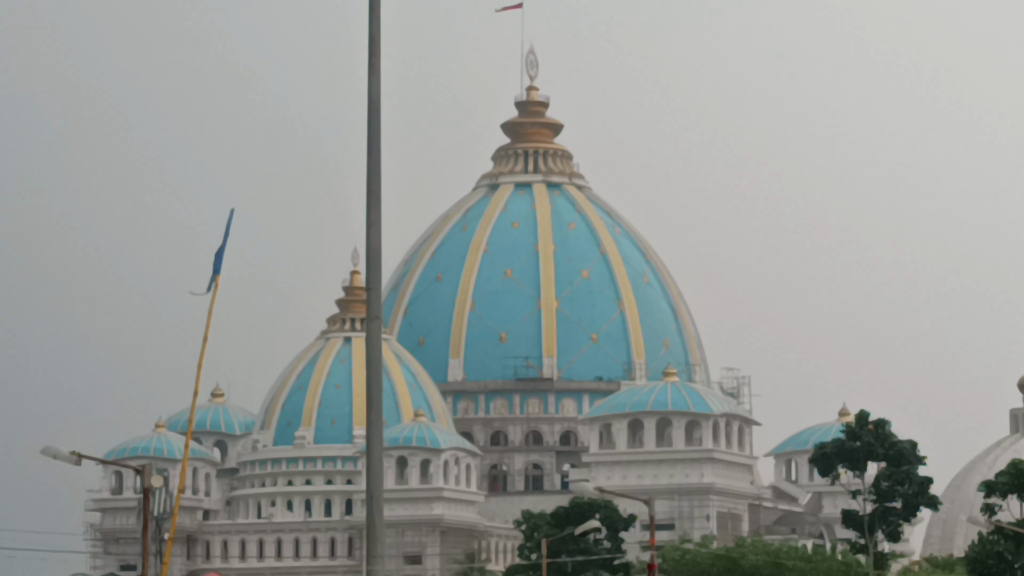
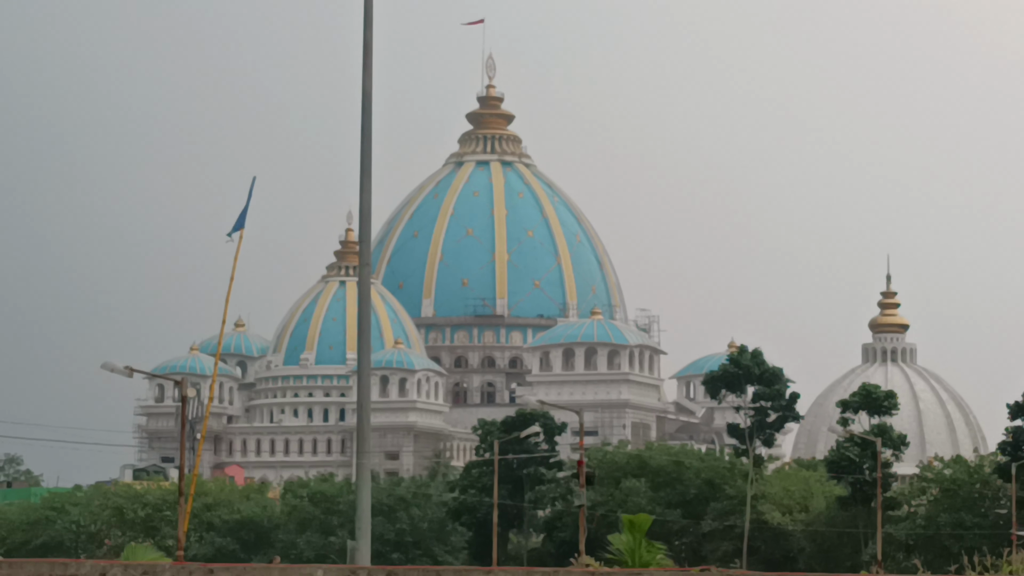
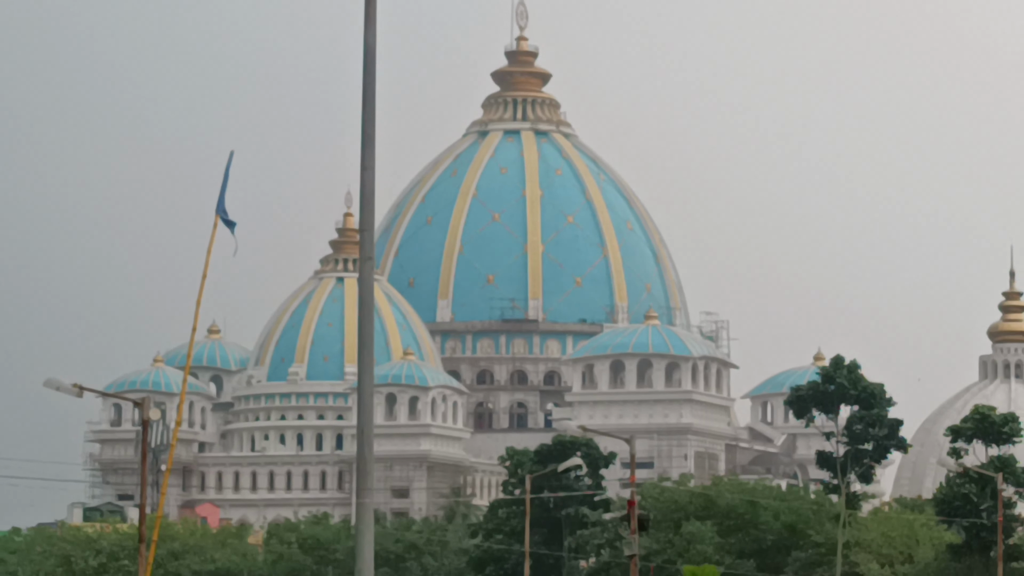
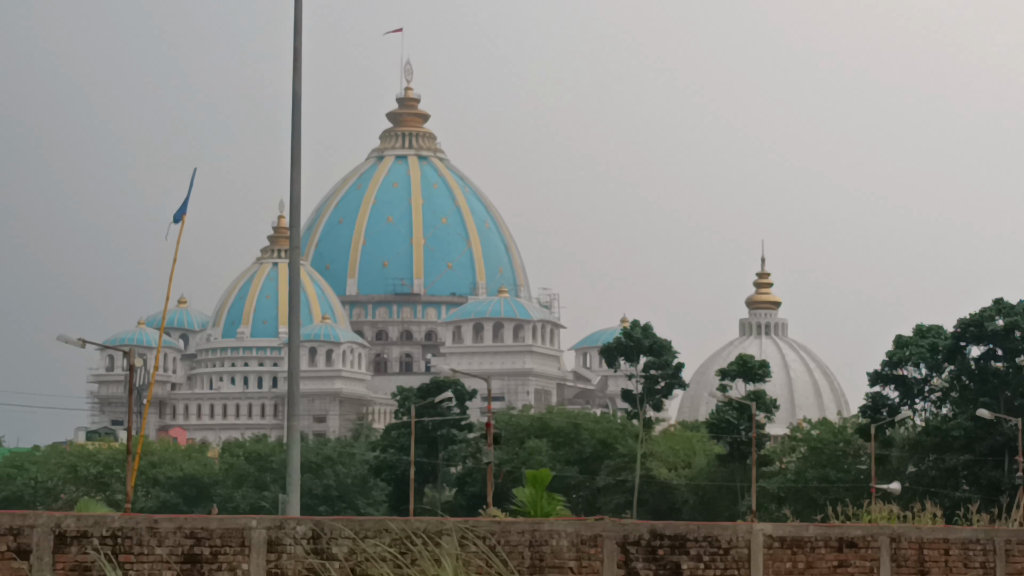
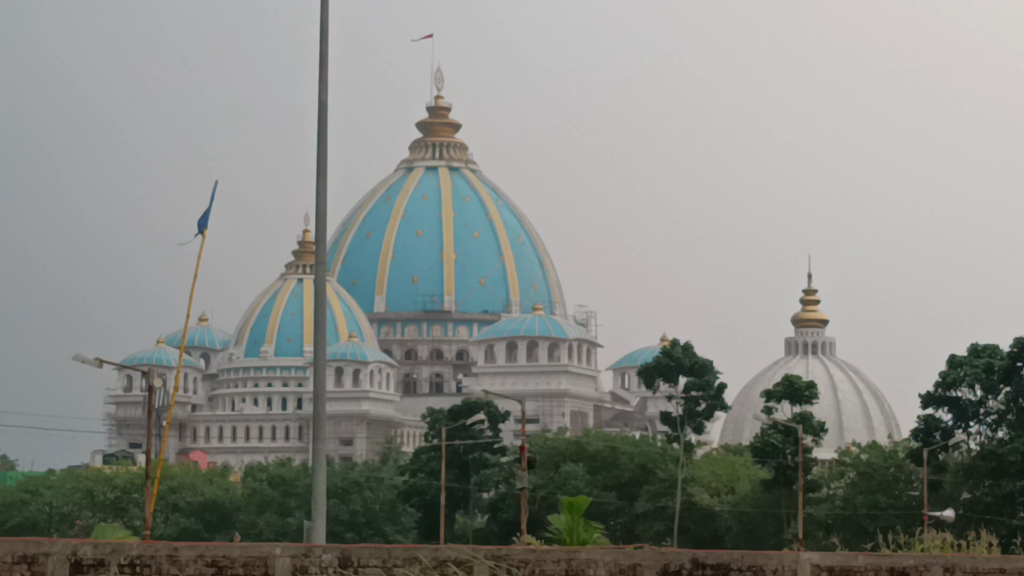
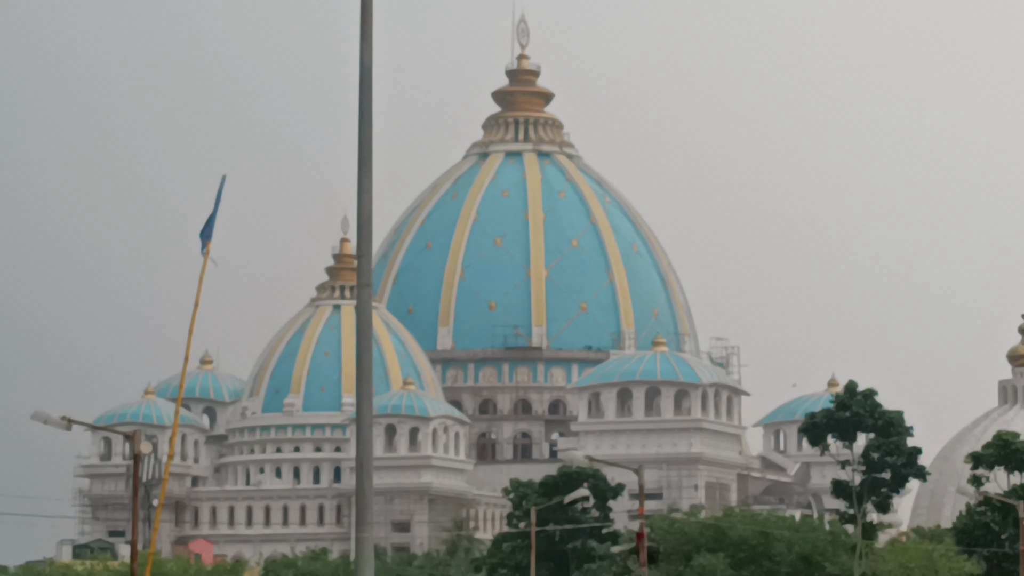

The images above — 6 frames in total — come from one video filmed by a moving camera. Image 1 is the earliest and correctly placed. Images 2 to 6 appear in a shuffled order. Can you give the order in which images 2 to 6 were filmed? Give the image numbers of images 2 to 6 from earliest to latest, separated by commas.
6, 3, 2, 5, 4
